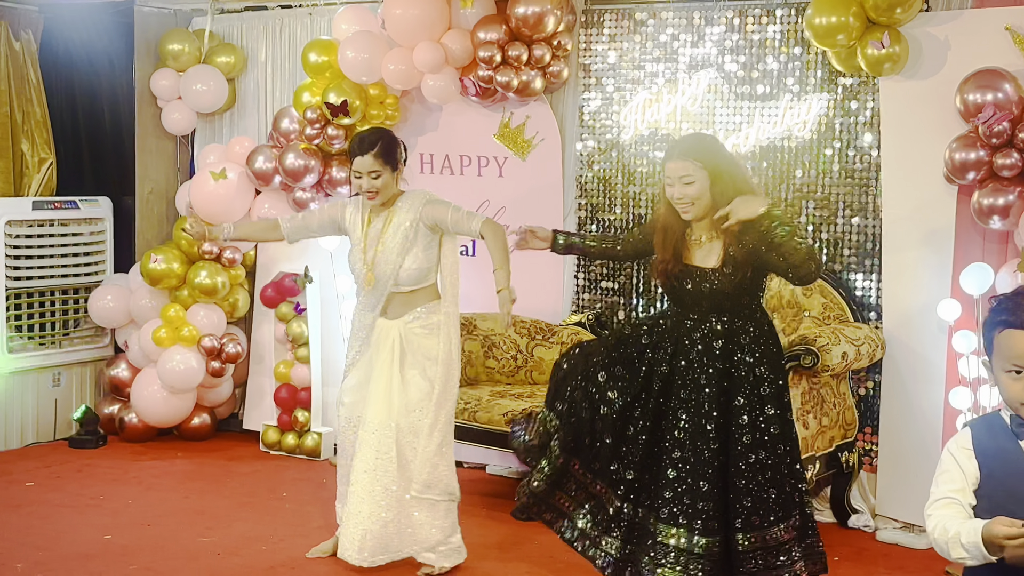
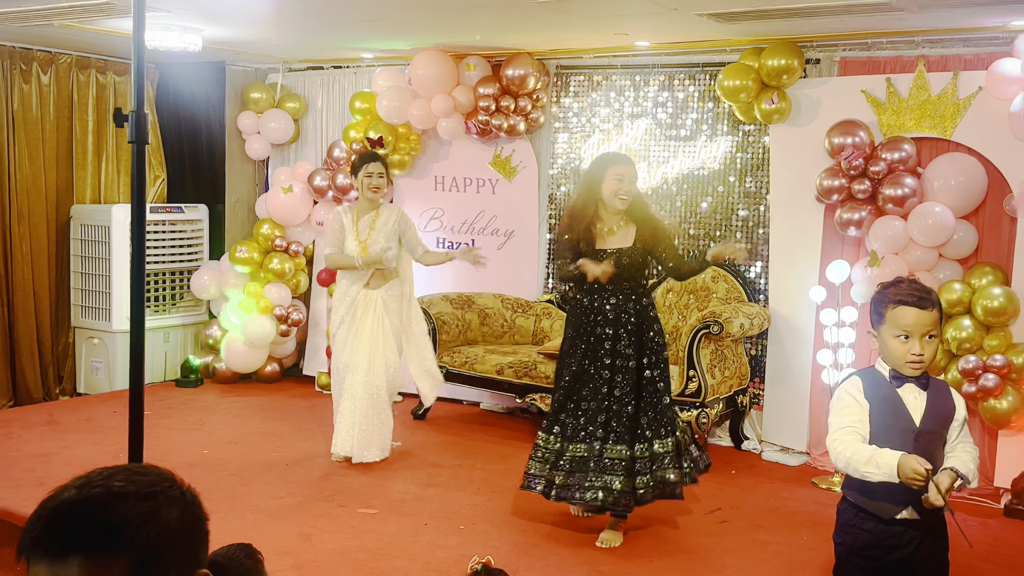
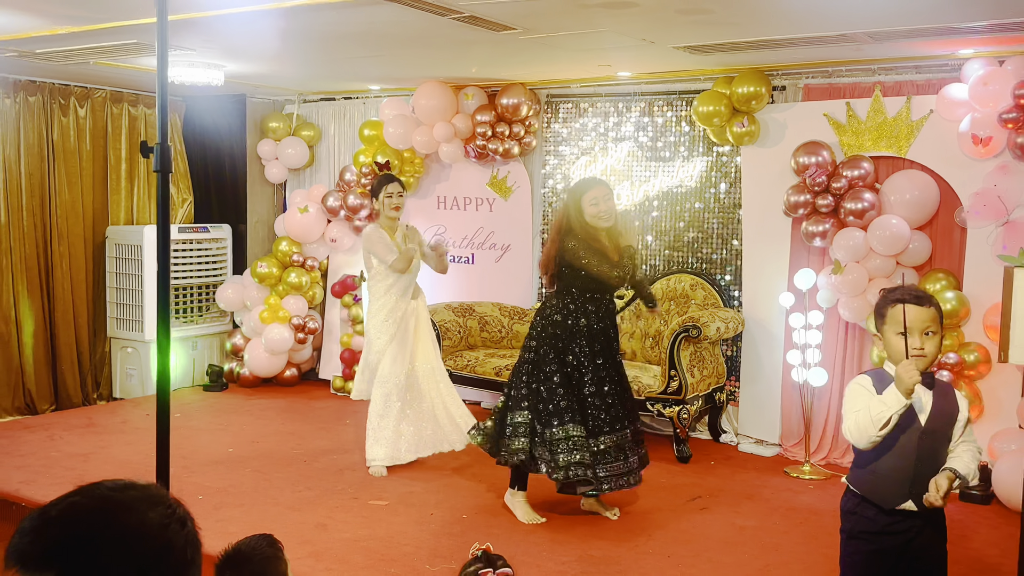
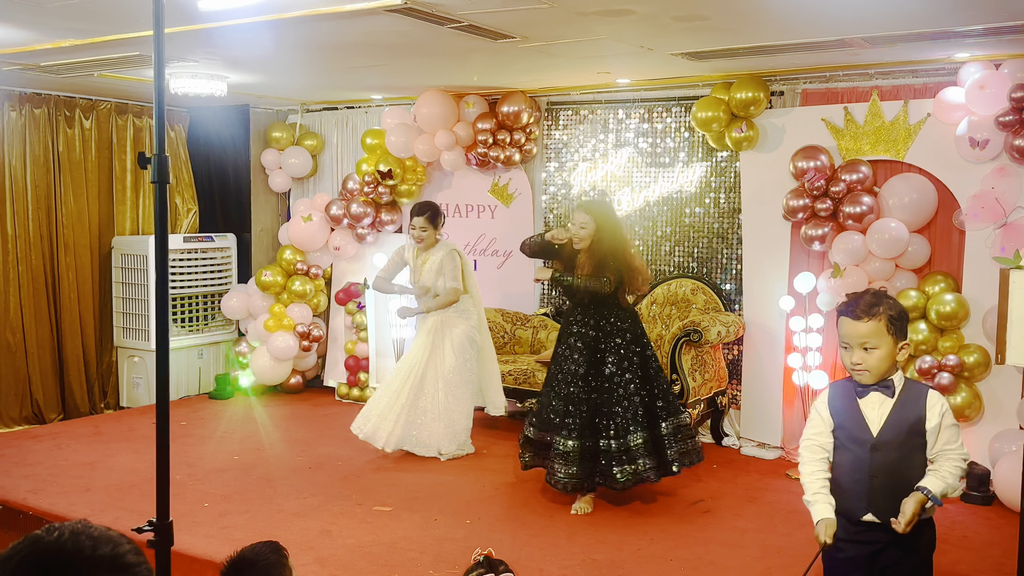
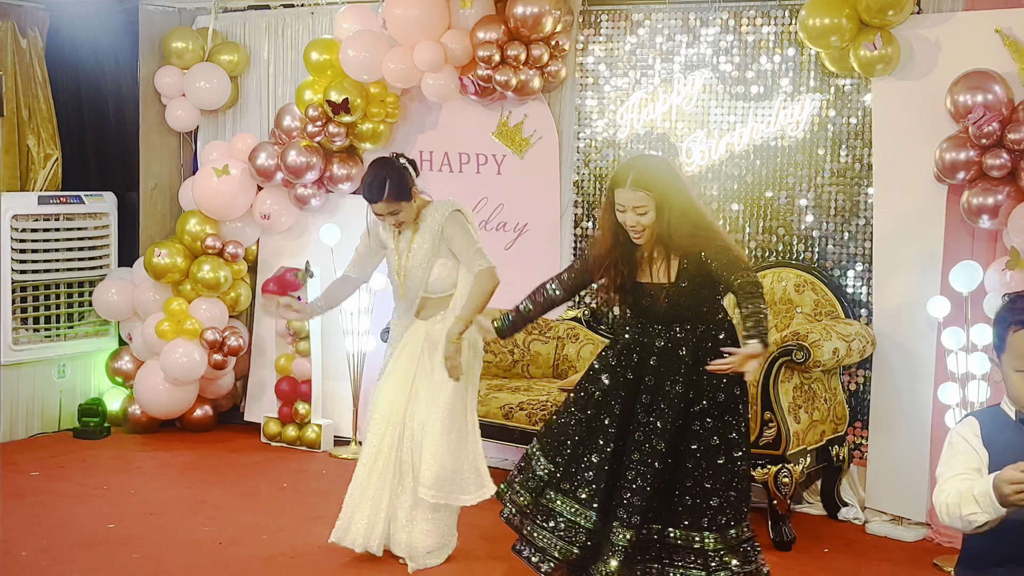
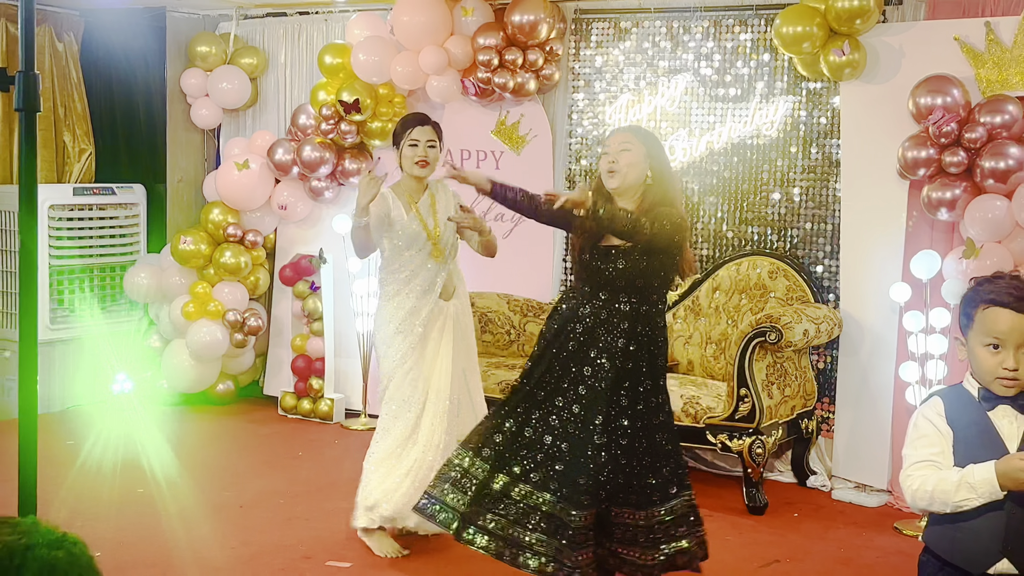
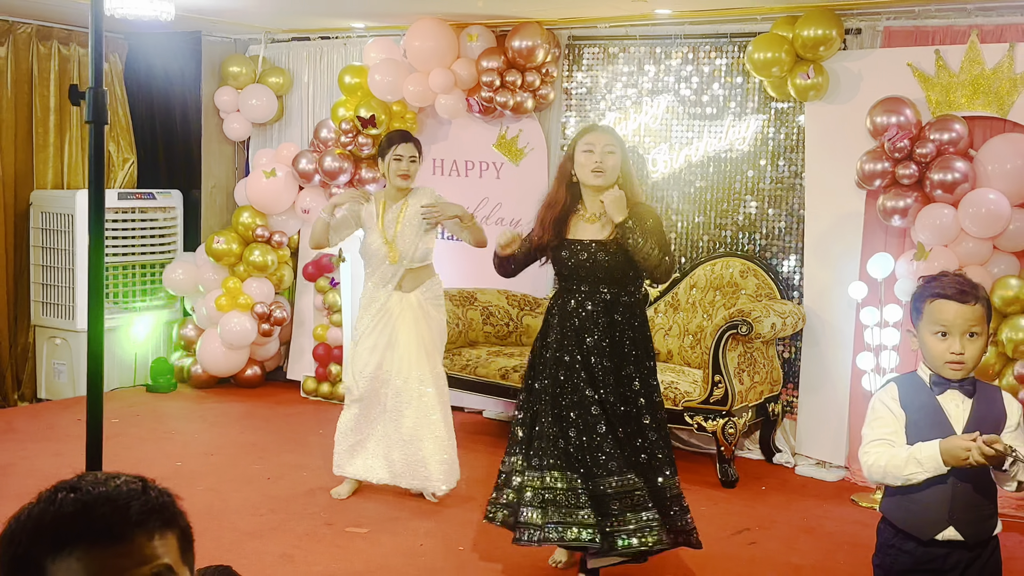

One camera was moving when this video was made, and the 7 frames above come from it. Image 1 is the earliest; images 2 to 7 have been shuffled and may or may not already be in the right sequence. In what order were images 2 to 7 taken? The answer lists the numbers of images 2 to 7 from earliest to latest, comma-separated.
5, 6, 7, 2, 3, 4
